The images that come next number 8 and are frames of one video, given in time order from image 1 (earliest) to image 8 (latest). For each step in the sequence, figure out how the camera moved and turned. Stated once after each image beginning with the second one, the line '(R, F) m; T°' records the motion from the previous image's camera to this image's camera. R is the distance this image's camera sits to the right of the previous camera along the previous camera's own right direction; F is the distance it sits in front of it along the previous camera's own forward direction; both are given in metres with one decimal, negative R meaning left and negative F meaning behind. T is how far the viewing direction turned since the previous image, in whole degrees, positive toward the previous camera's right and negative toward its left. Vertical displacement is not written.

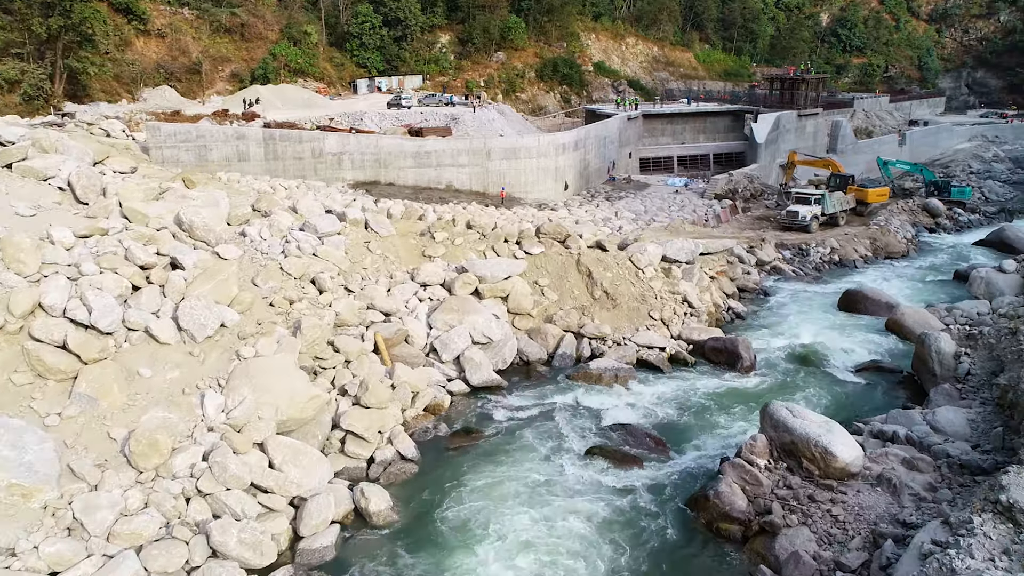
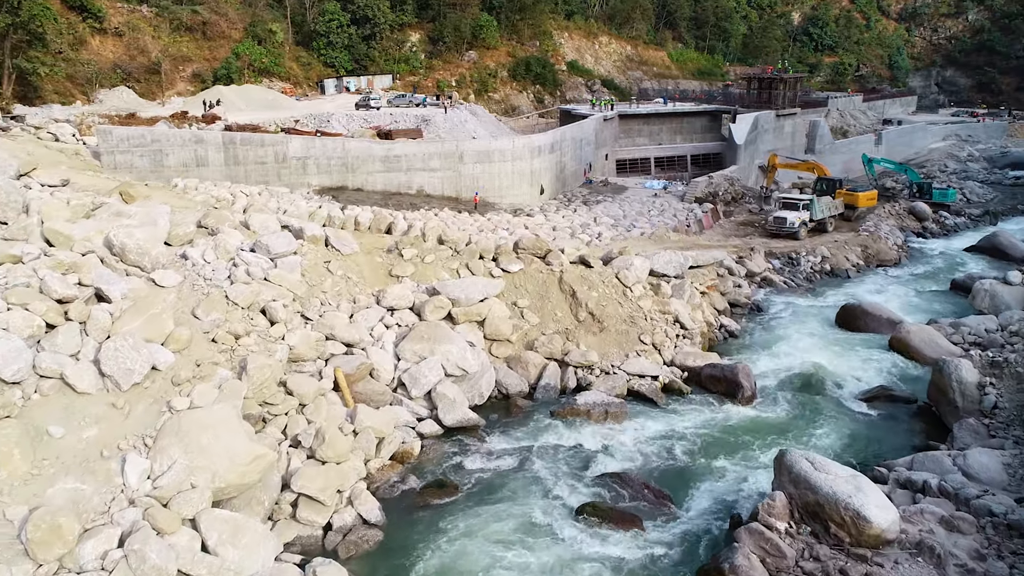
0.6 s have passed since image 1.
(0.0, +1.2) m; +2°
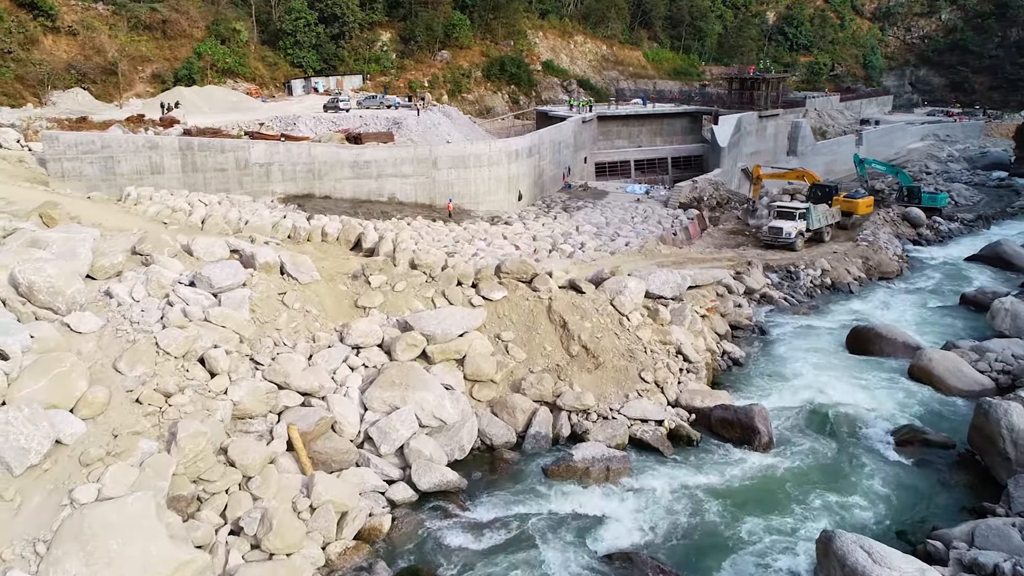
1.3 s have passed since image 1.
(-0.1, +1.4) m; +2°
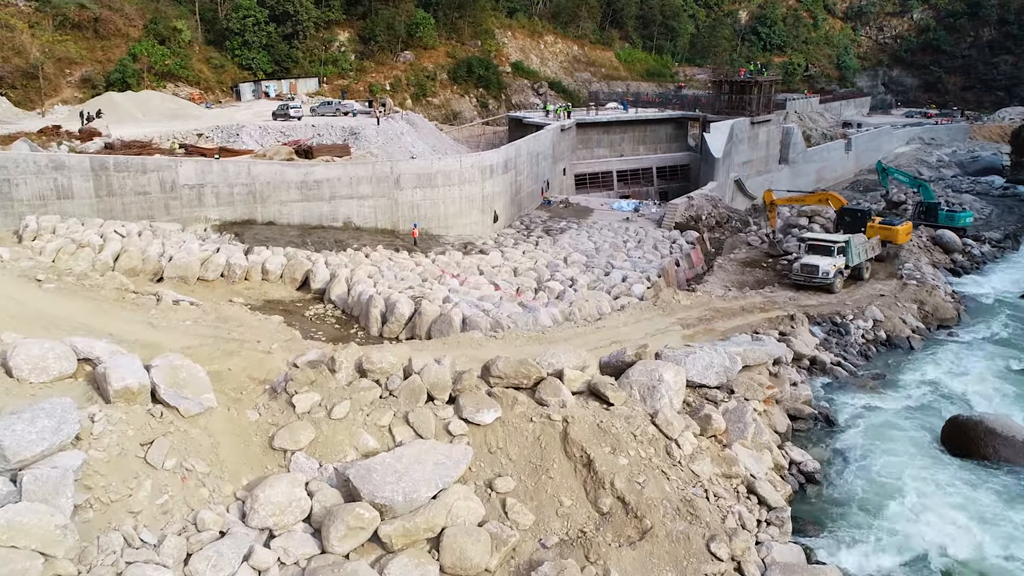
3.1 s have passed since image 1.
(-0.3, +3.6) m; +2°
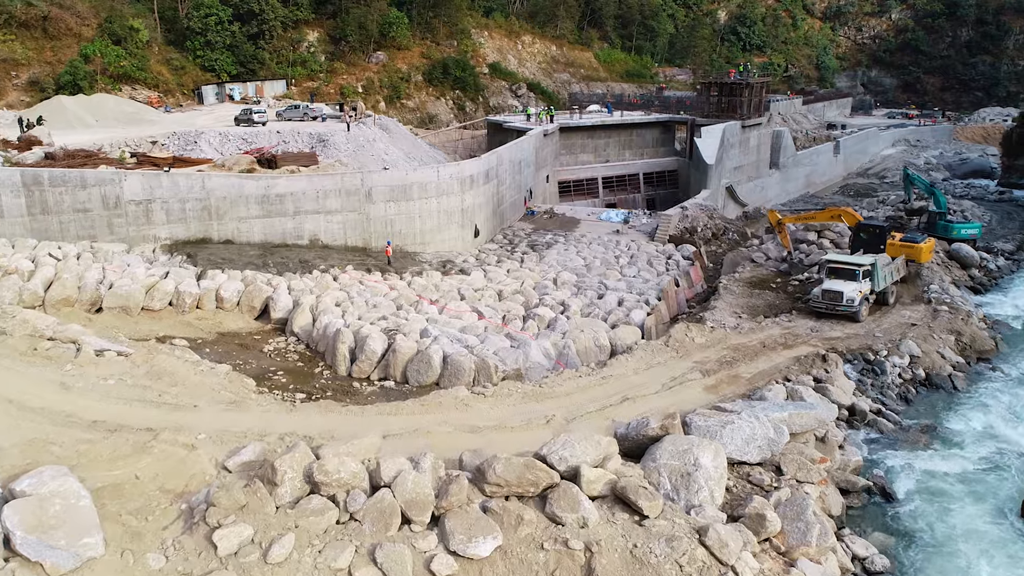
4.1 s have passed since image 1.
(-0.2, +2.0) m; +2°
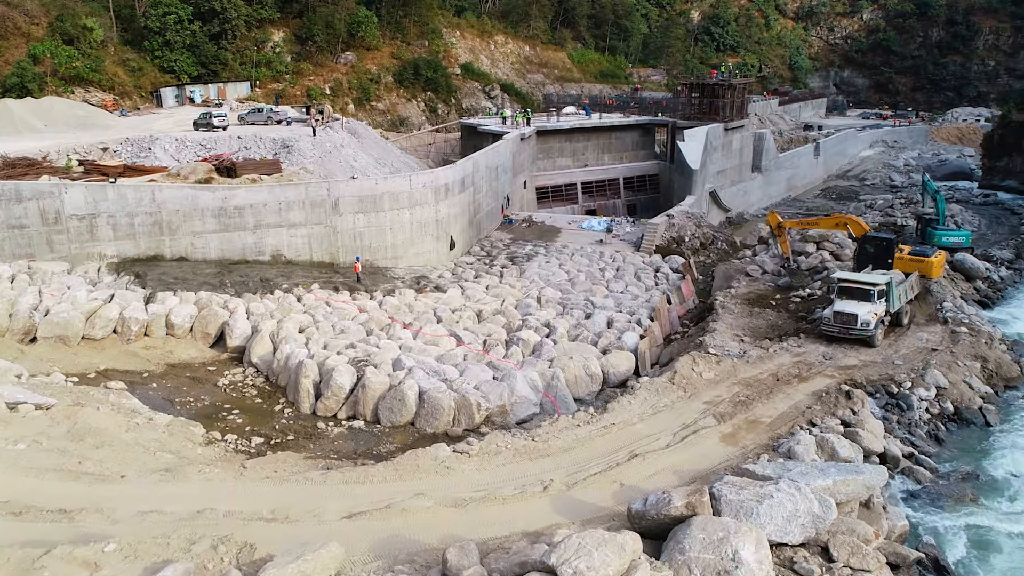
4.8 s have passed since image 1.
(-0.2, +1.4) m; +2°
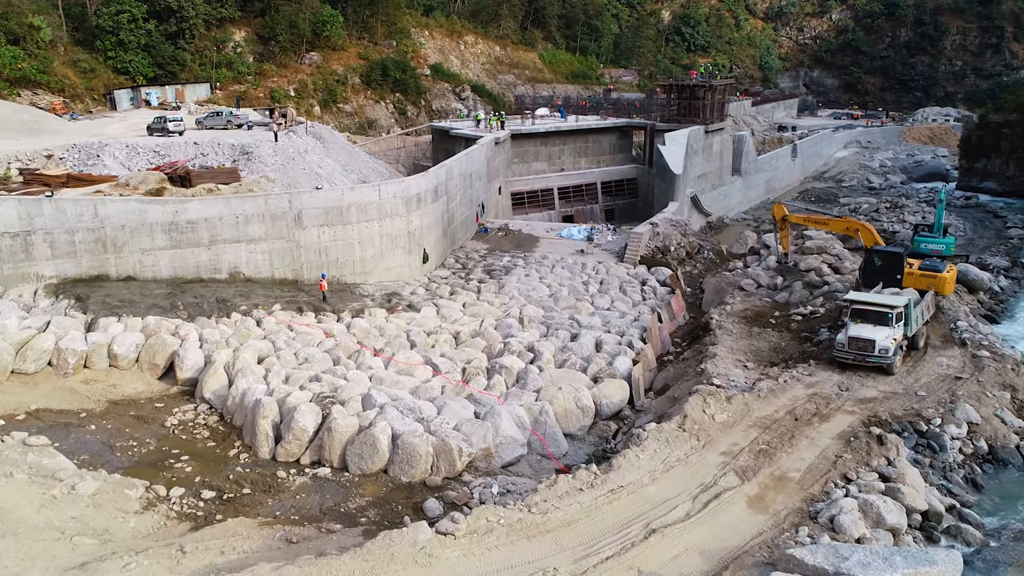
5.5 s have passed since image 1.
(-0.2, +1.4) m; +2°
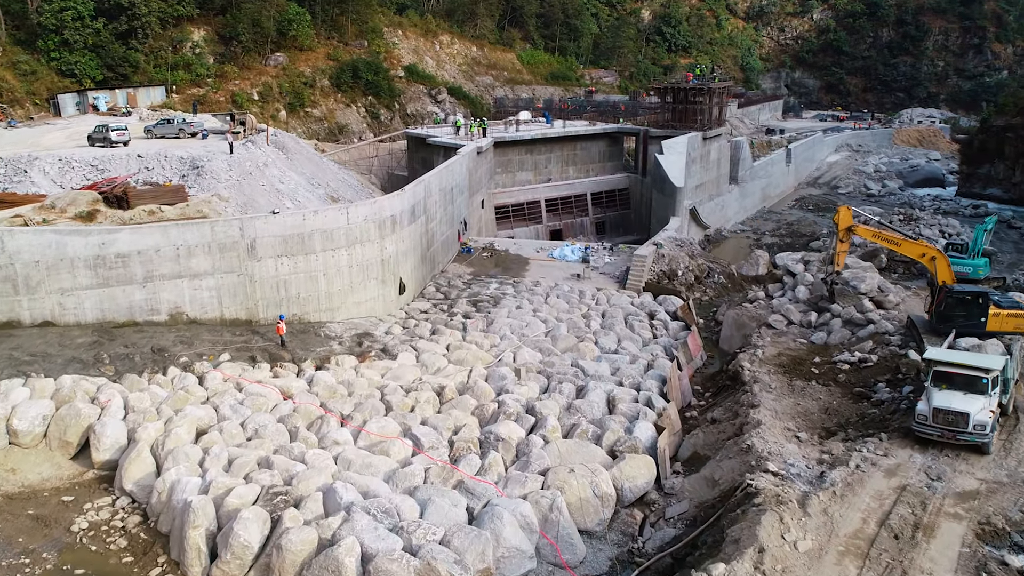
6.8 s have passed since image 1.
(-0.3, +2.6) m; +2°
